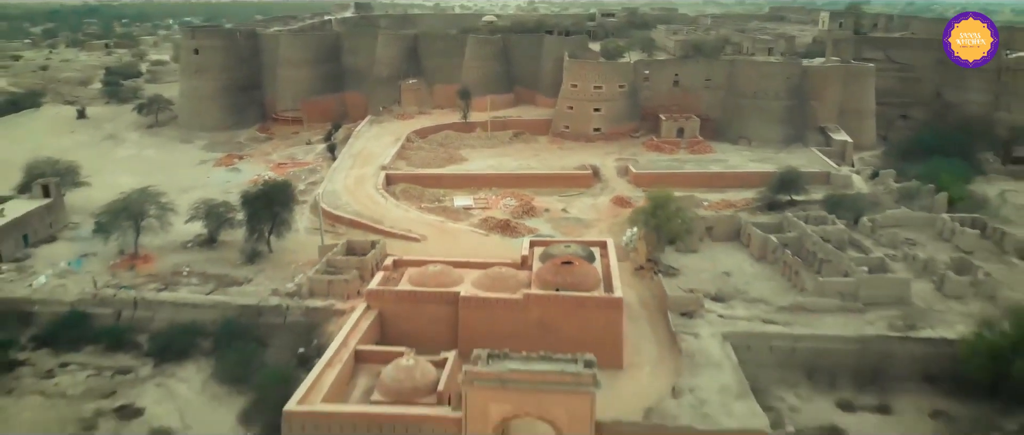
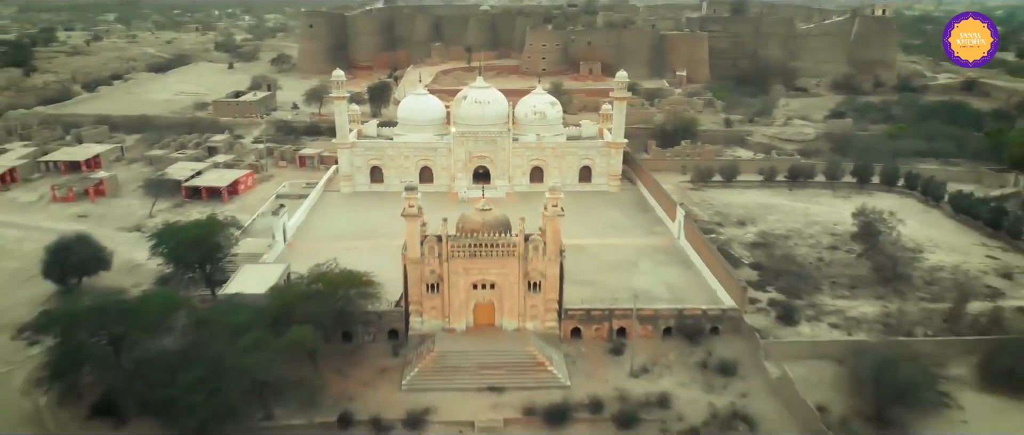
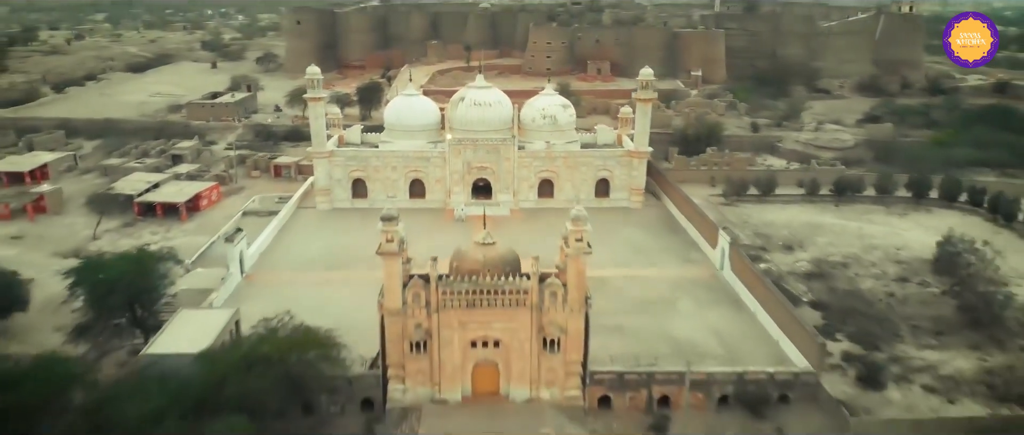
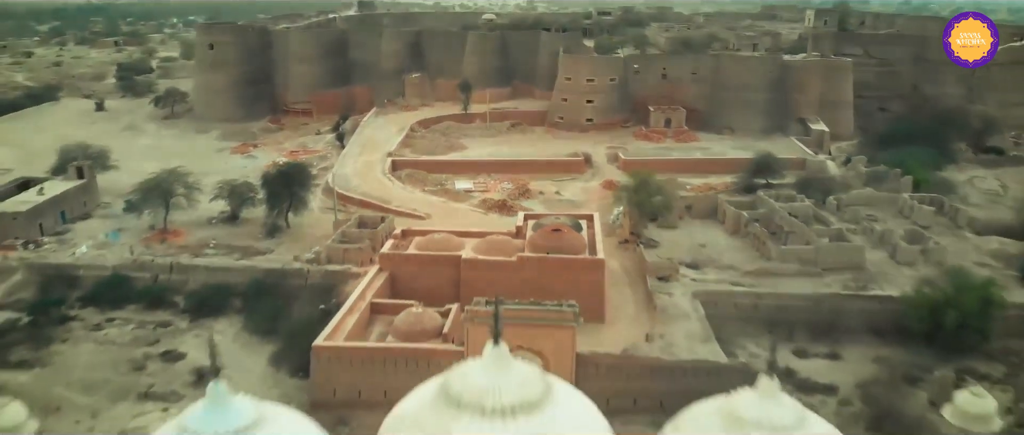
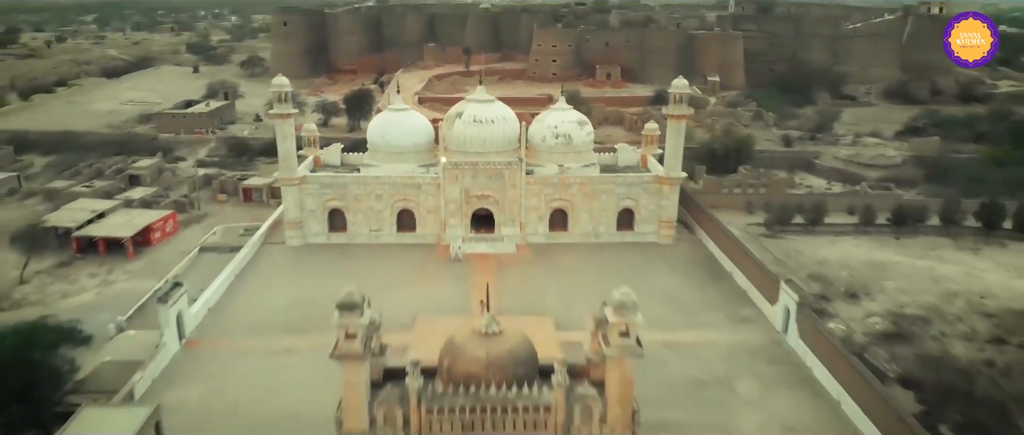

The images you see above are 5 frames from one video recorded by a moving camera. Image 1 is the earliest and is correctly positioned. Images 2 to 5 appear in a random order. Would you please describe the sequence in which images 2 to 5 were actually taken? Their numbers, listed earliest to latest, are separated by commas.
4, 5, 3, 2
